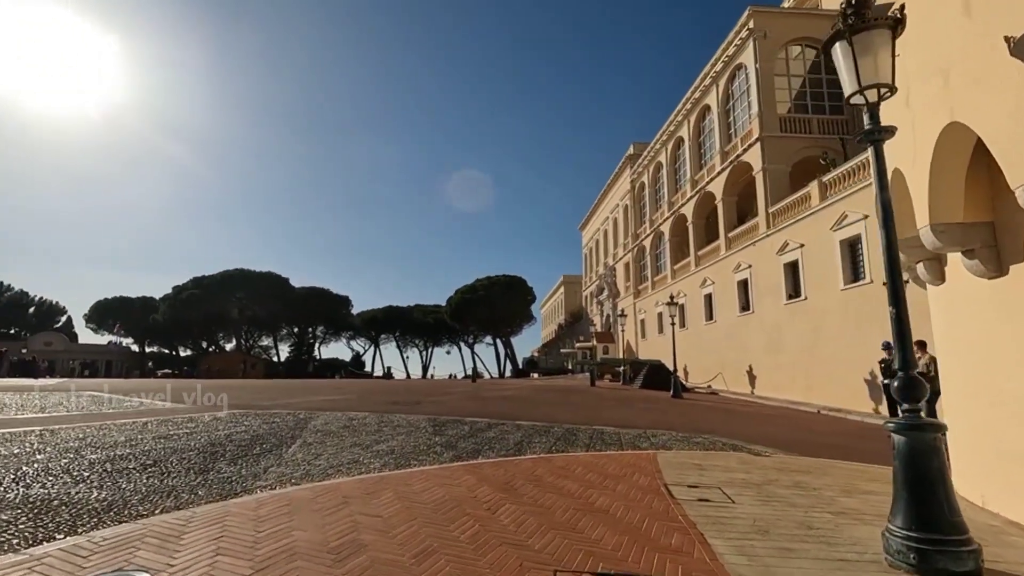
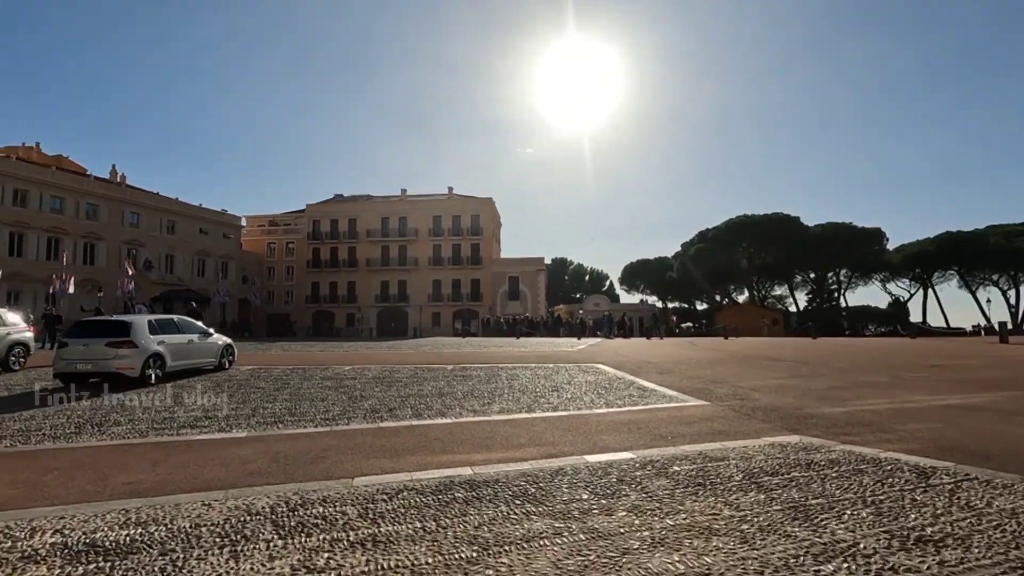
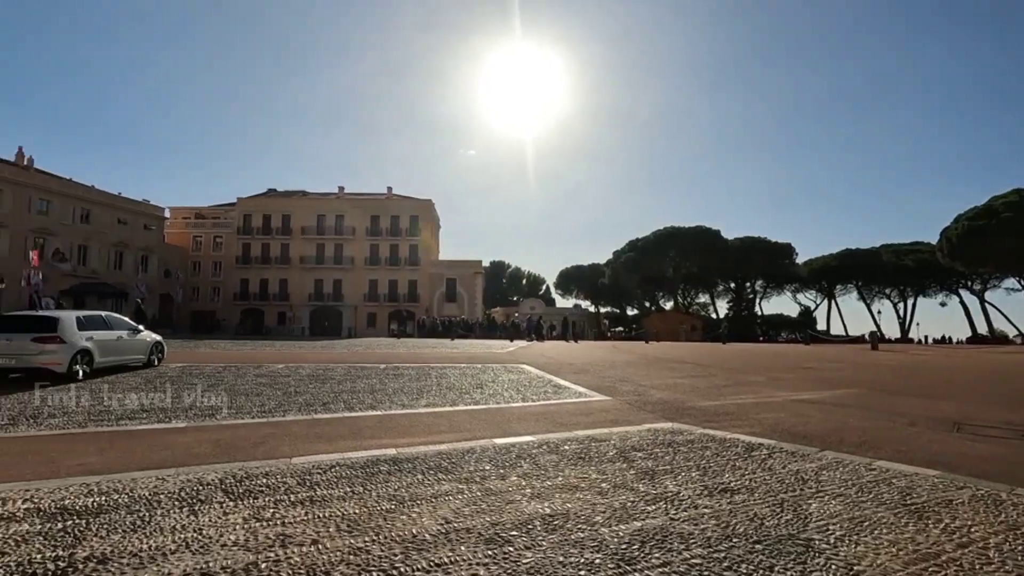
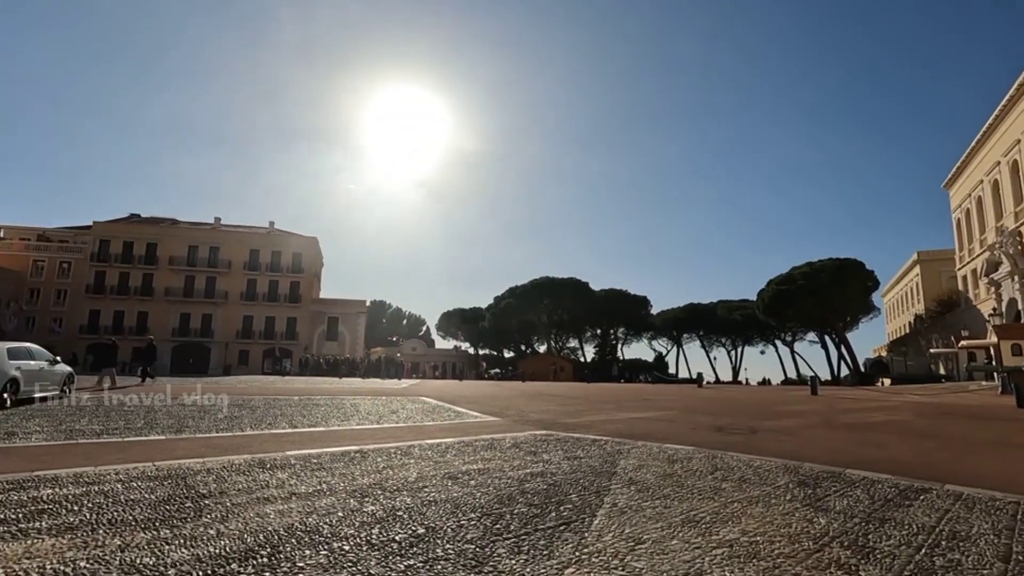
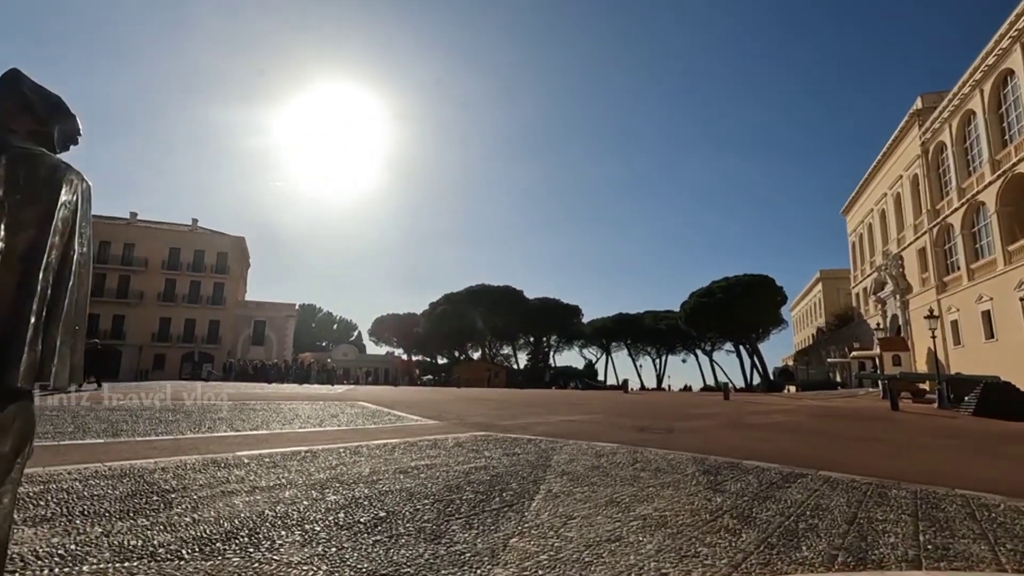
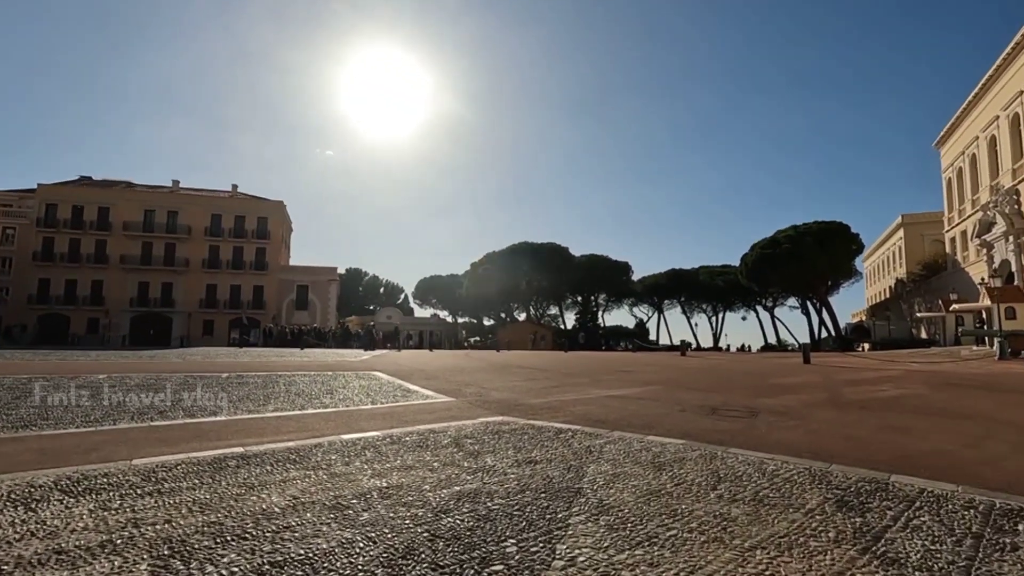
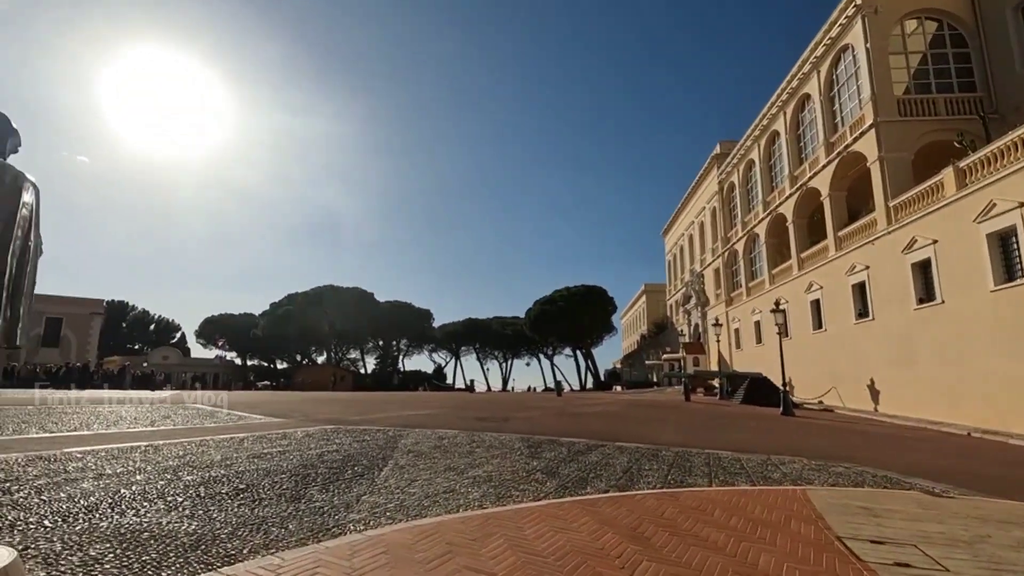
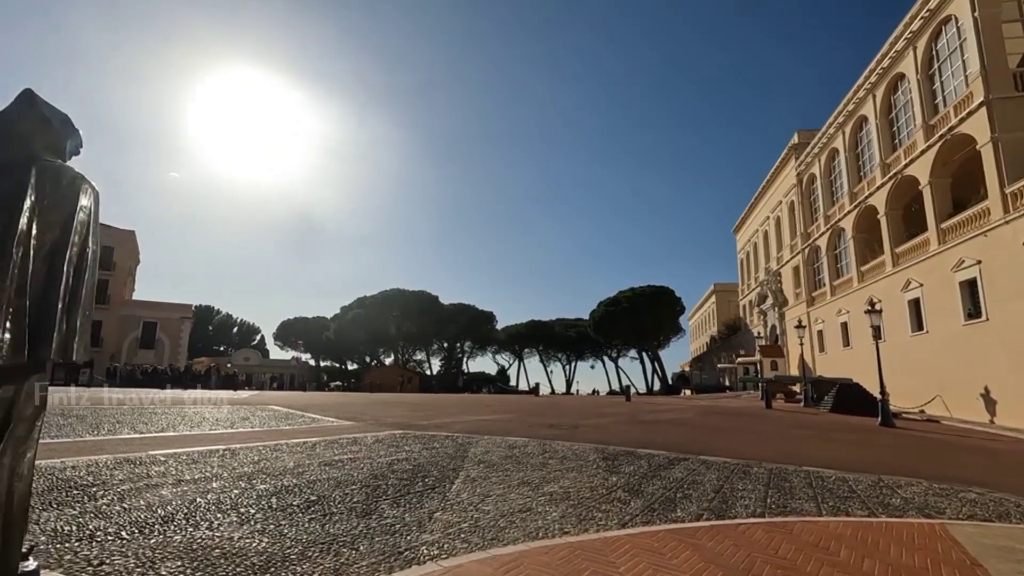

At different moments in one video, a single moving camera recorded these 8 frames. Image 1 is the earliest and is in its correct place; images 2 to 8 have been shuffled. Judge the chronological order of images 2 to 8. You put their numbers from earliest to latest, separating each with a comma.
7, 8, 5, 4, 6, 3, 2
